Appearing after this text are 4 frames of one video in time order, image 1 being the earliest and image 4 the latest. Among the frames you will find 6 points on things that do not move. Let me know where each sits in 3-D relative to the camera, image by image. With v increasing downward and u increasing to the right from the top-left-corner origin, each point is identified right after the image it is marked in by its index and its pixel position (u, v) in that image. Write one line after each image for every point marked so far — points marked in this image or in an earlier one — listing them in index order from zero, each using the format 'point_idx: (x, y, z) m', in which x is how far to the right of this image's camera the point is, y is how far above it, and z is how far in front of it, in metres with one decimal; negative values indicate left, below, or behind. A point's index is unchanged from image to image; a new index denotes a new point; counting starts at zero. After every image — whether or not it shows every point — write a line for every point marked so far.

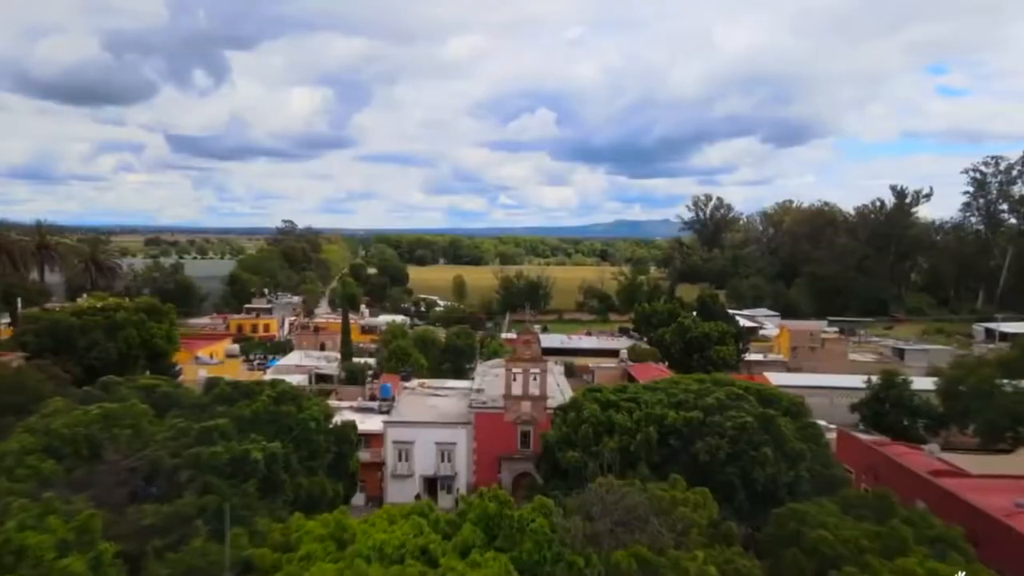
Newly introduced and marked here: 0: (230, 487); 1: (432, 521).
0: (-6.7, -4.7, +19.9) m
1: (-1.6, -4.7, +16.7) m
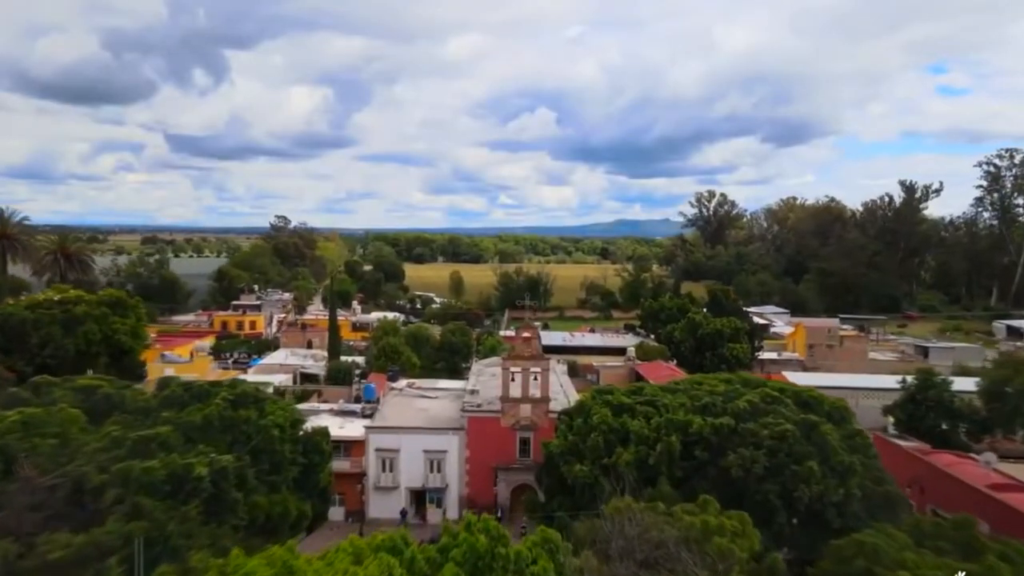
0: (-6.8, -4.4, +16.3) m
1: (-1.7, -4.3, +13.2) m
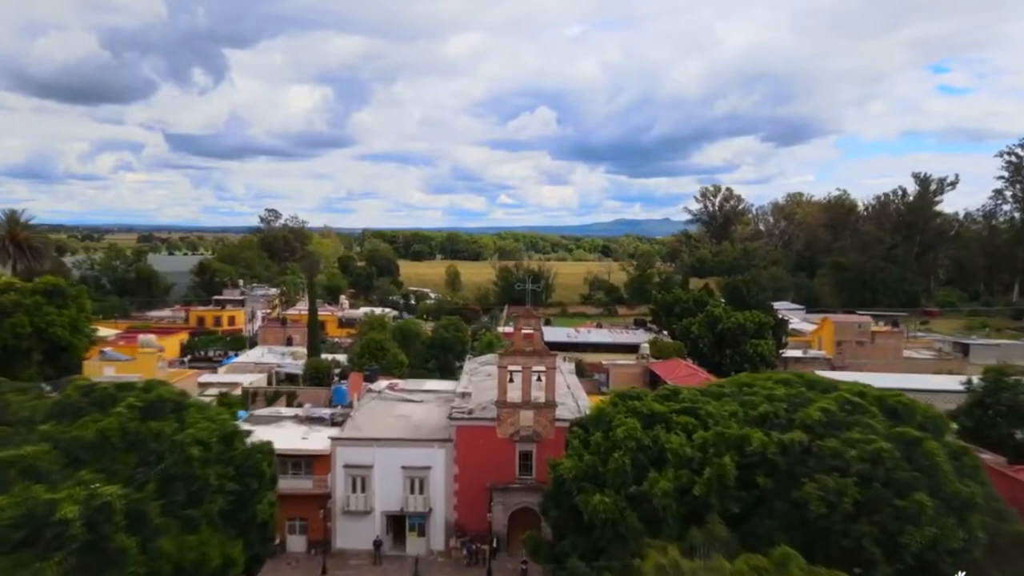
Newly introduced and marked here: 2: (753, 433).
0: (-6.8, -3.8, +11.3) m
1: (-1.7, -3.8, +8.2) m
2: (+4.2, -2.6, +14.7) m
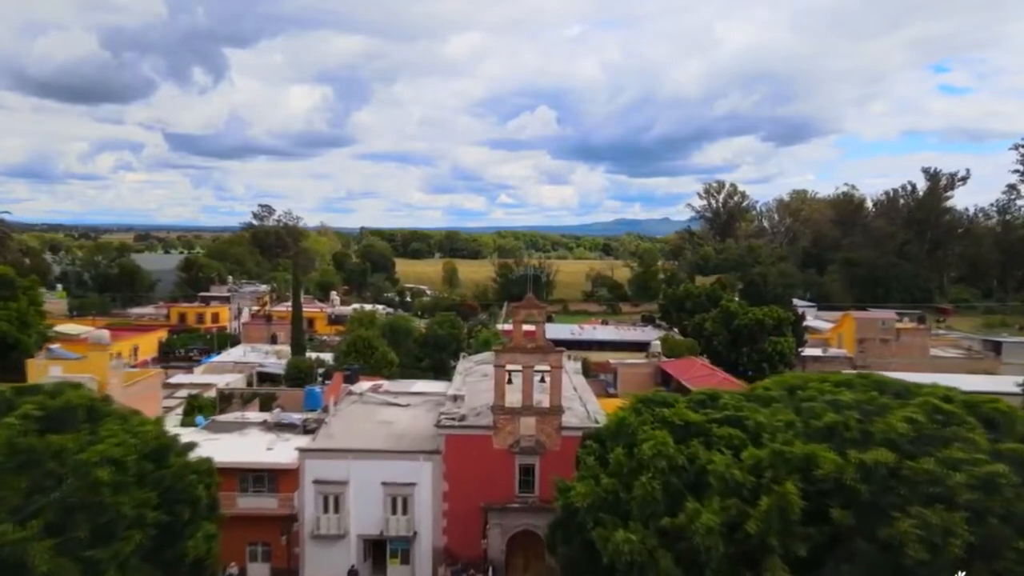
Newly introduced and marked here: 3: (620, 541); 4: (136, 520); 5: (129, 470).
0: (-6.8, -3.5, +8.0) m
1: (-1.7, -3.4, +4.9) m
2: (+4.2, -2.2, +11.3) m
3: (+1.4, -3.4, +11.3) m
4: (-5.6, -3.4, +12.4) m
5: (-5.8, -2.7, +12.7) m
